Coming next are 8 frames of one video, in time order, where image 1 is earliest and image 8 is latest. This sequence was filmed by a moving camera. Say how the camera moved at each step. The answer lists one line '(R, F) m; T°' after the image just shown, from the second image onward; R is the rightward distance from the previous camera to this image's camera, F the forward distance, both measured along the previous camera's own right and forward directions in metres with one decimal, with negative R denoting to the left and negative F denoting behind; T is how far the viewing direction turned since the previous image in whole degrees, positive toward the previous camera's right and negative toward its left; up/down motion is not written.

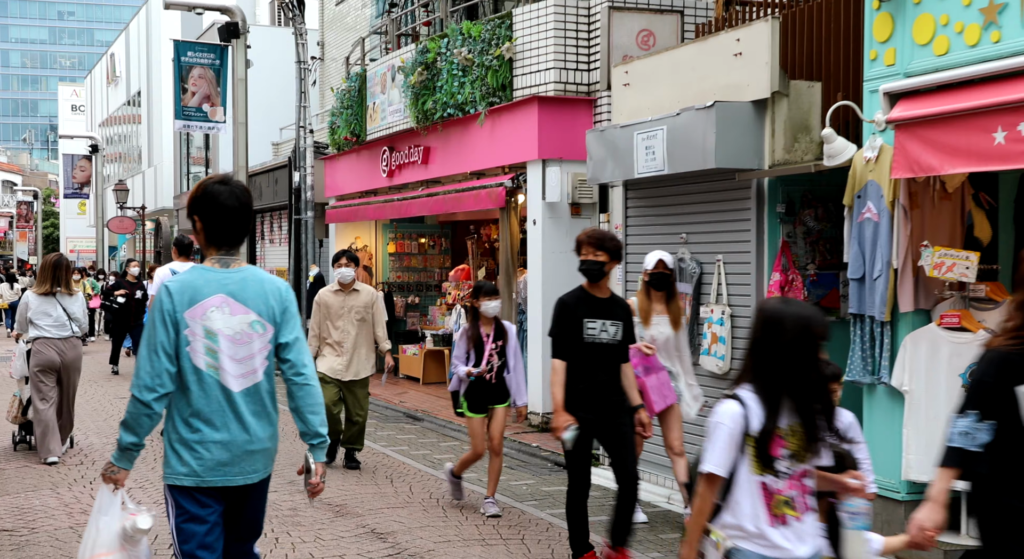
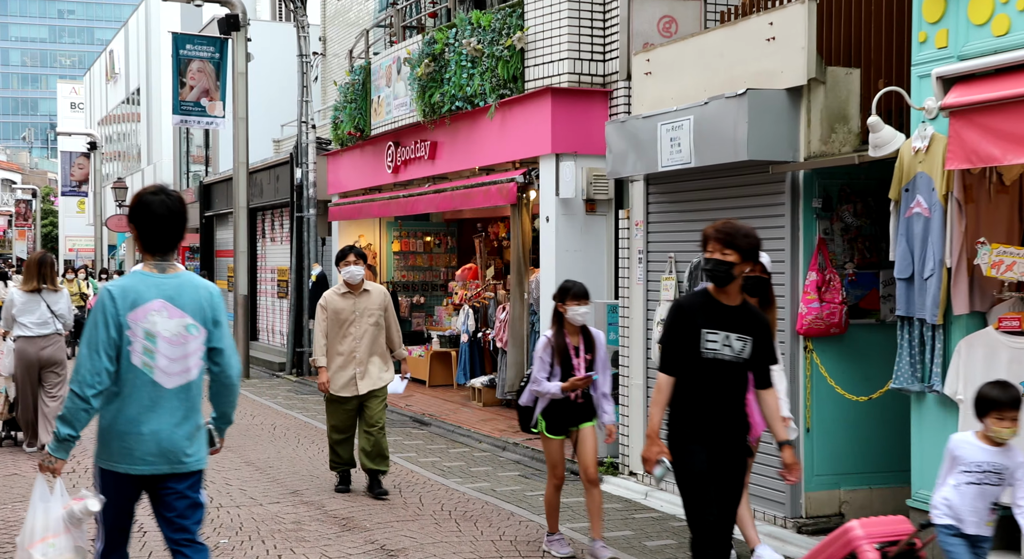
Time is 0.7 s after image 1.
(-0.1, +0.5) m; 0°
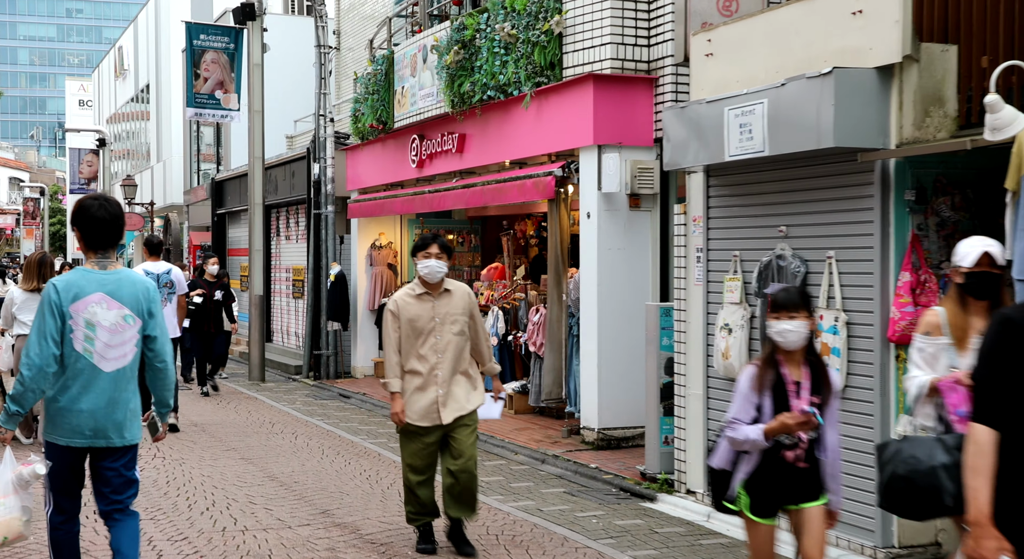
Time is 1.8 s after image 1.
(-0.3, +0.7) m; 0°
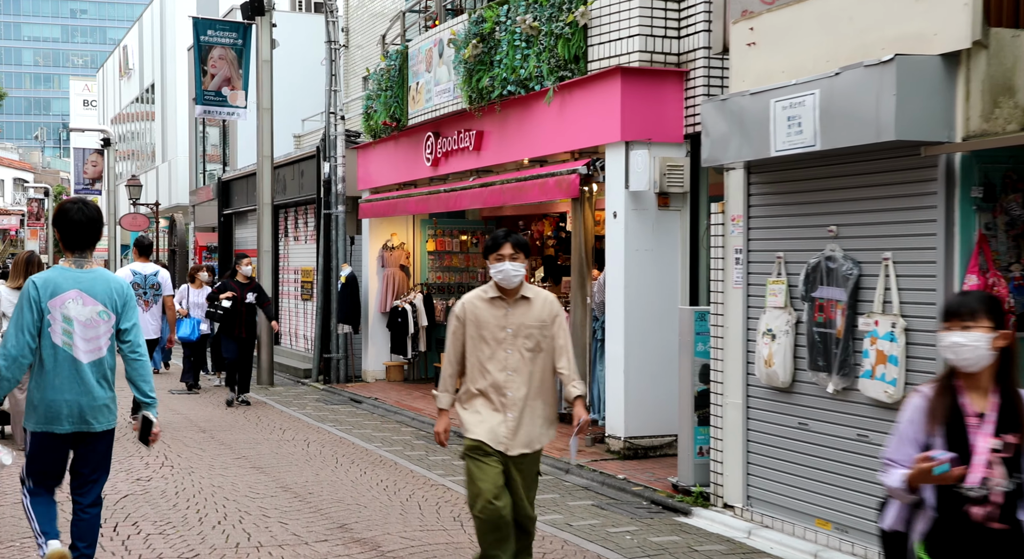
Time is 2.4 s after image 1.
(-0.2, +0.4) m; 0°
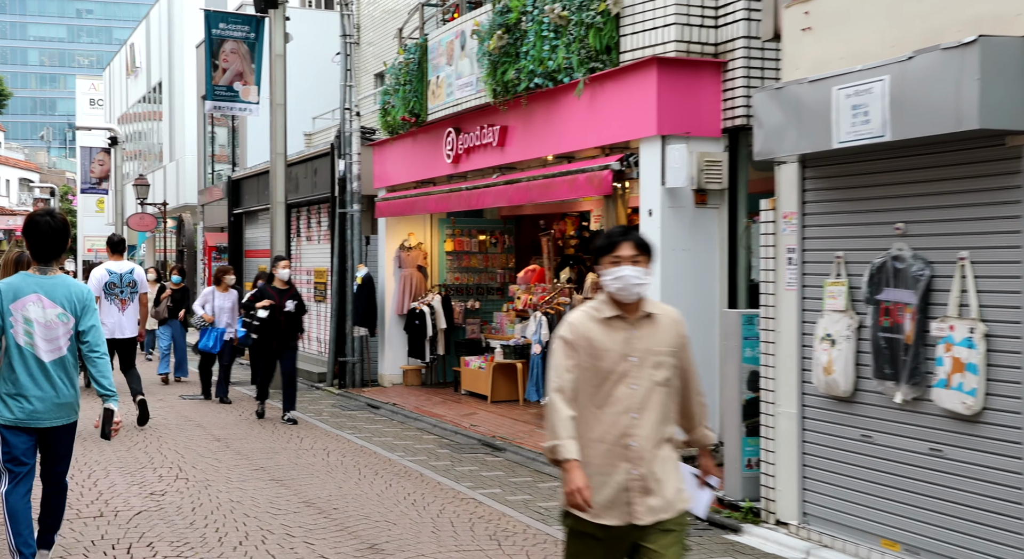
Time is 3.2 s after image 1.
(-0.2, +0.5) m; 0°
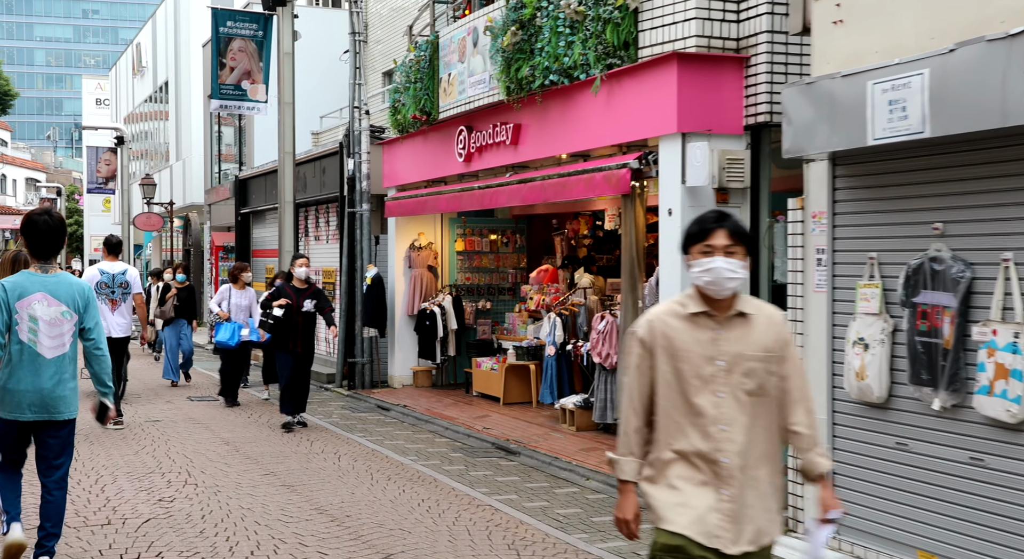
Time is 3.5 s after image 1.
(-0.1, +0.2) m; 0°
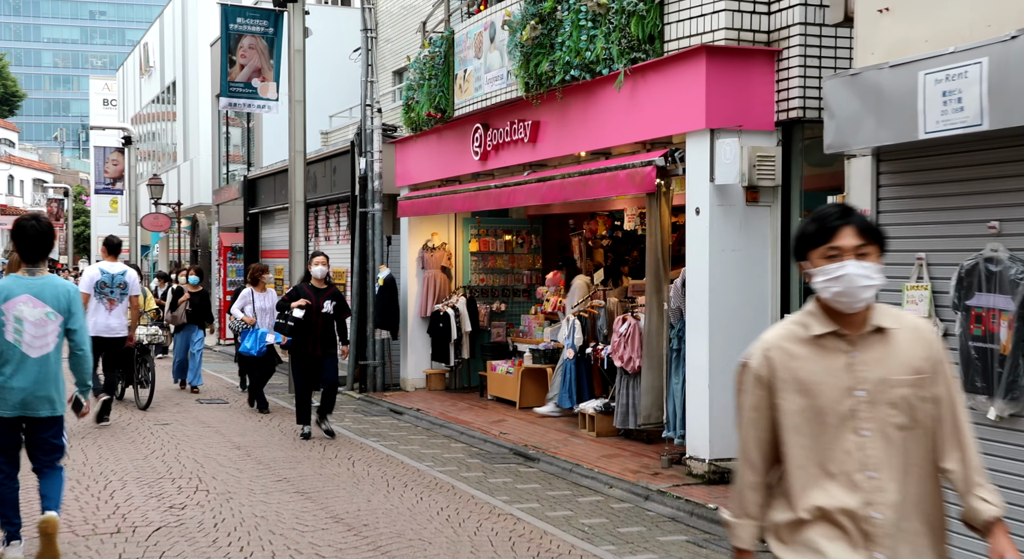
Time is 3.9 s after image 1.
(-0.1, +0.3) m; 0°
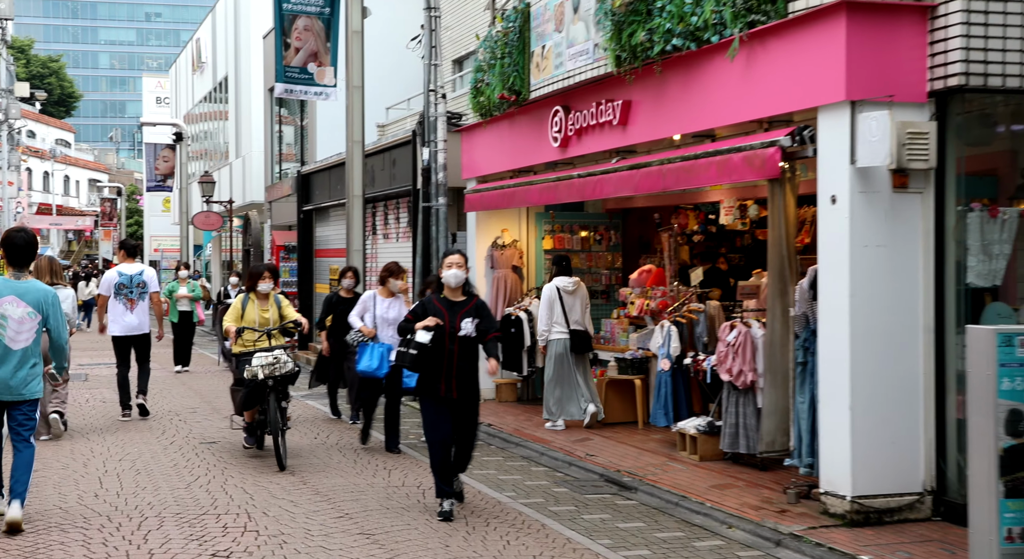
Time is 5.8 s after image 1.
(-0.3, +1.4) m; -2°
